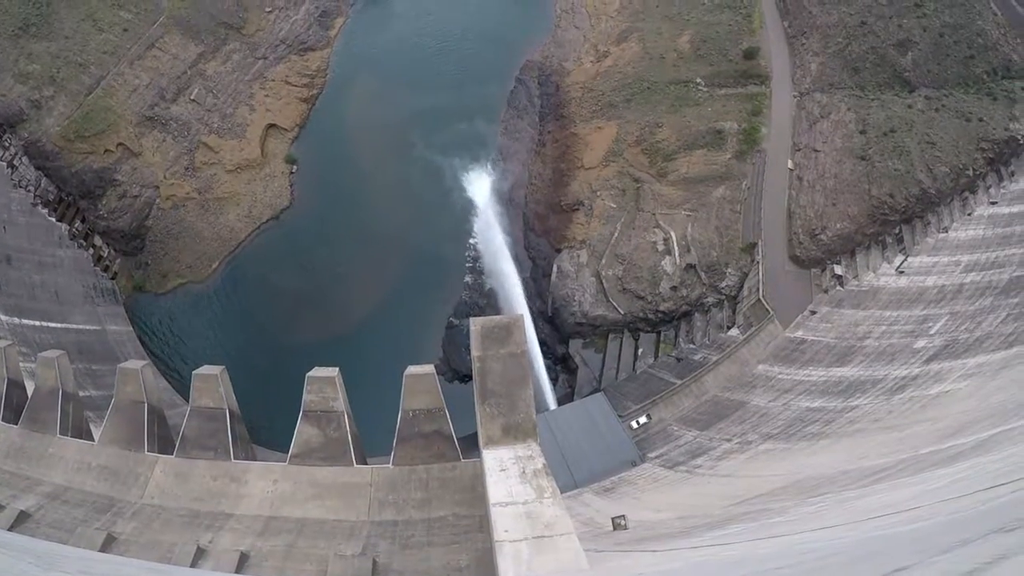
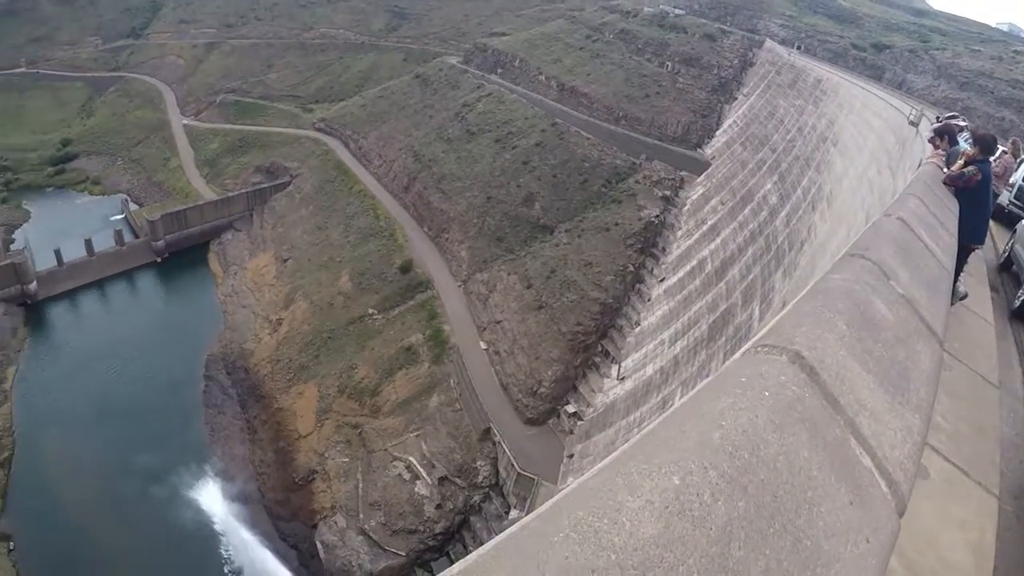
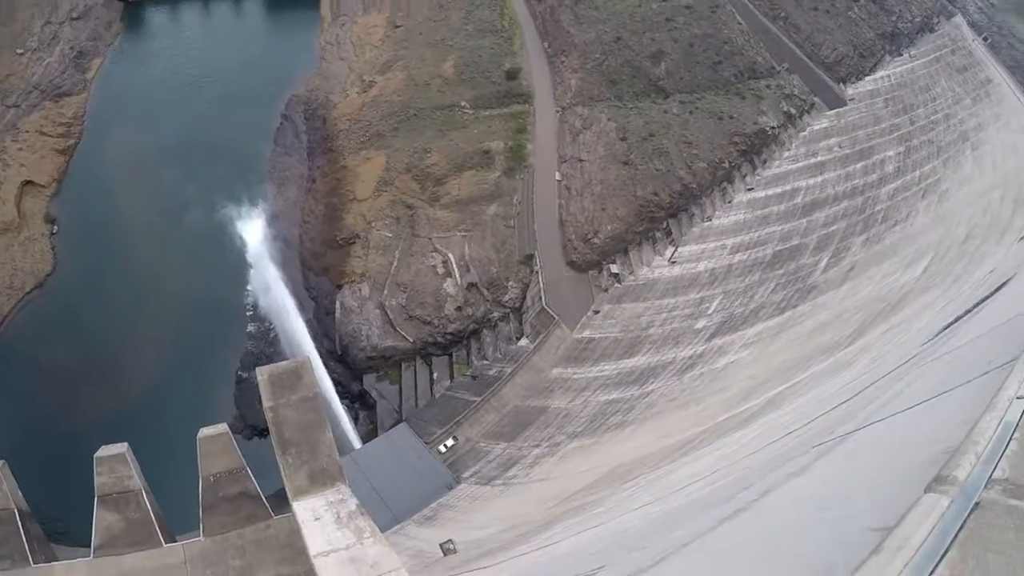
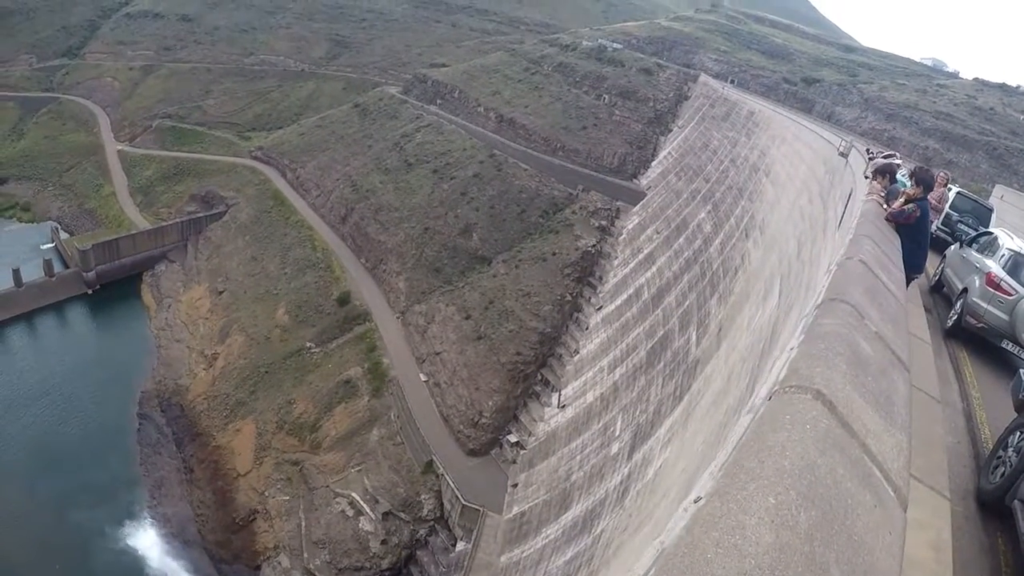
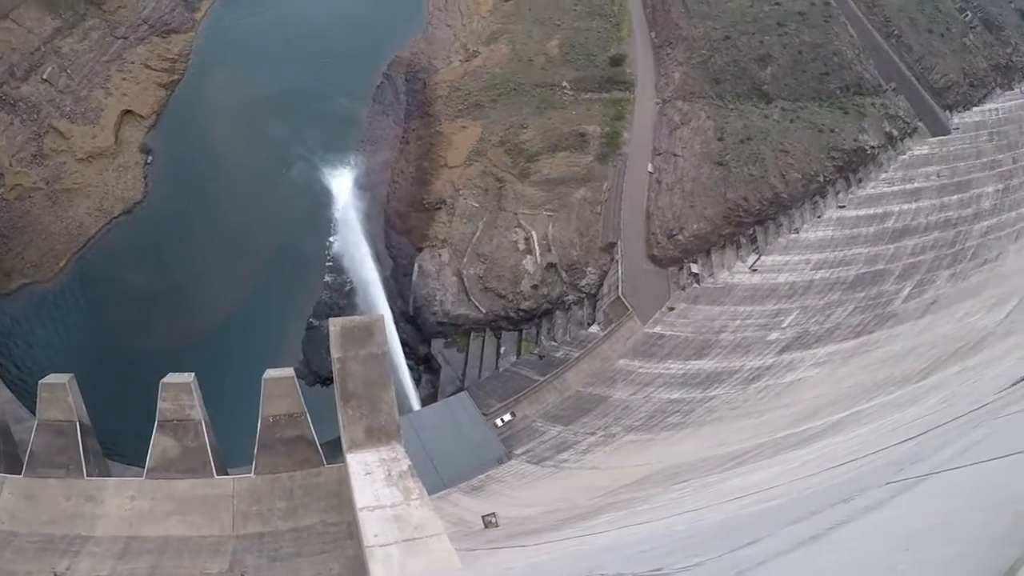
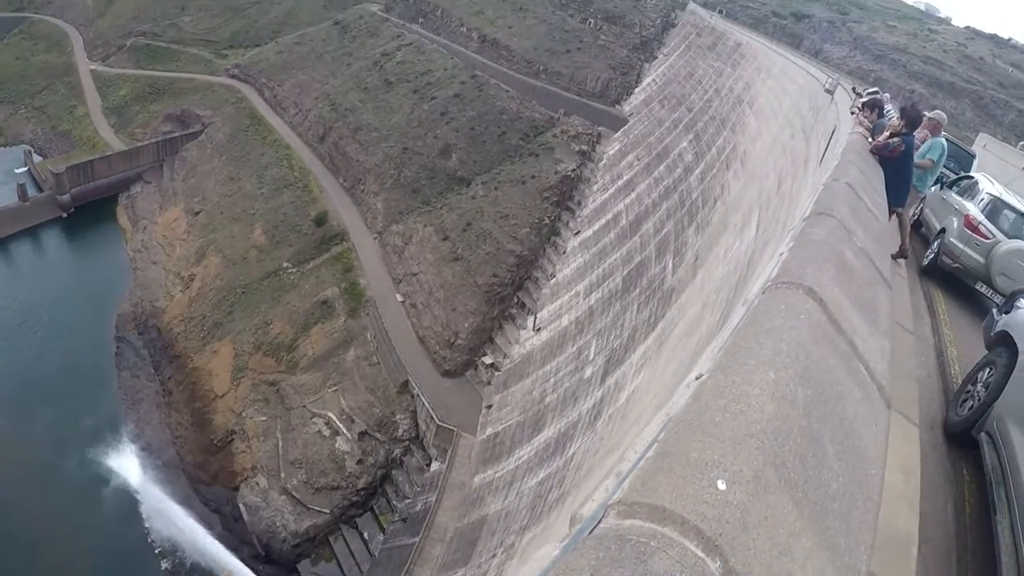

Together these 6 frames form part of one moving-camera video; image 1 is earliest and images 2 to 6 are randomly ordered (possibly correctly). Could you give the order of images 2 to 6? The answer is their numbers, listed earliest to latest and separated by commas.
5, 3, 6, 4, 2
